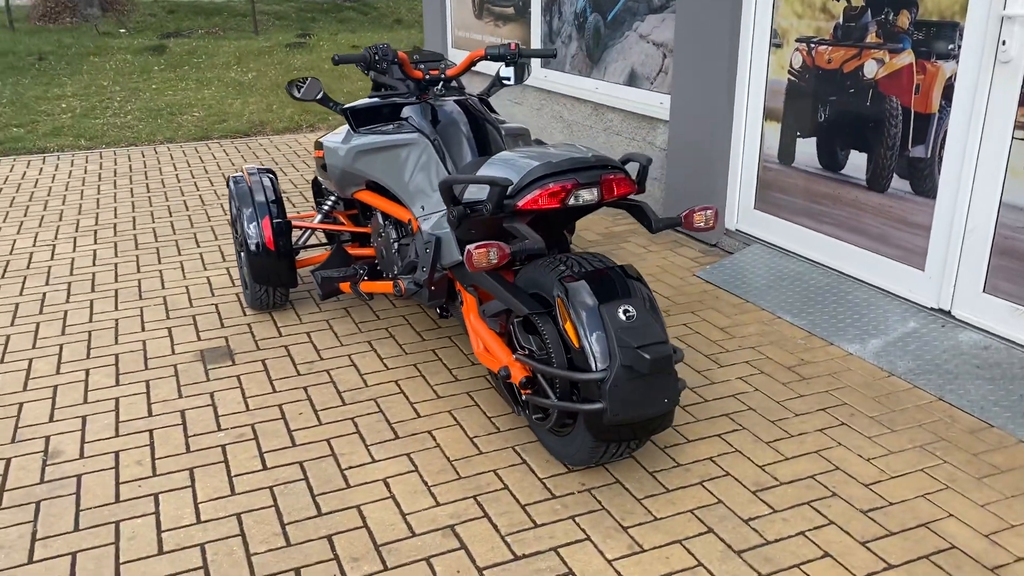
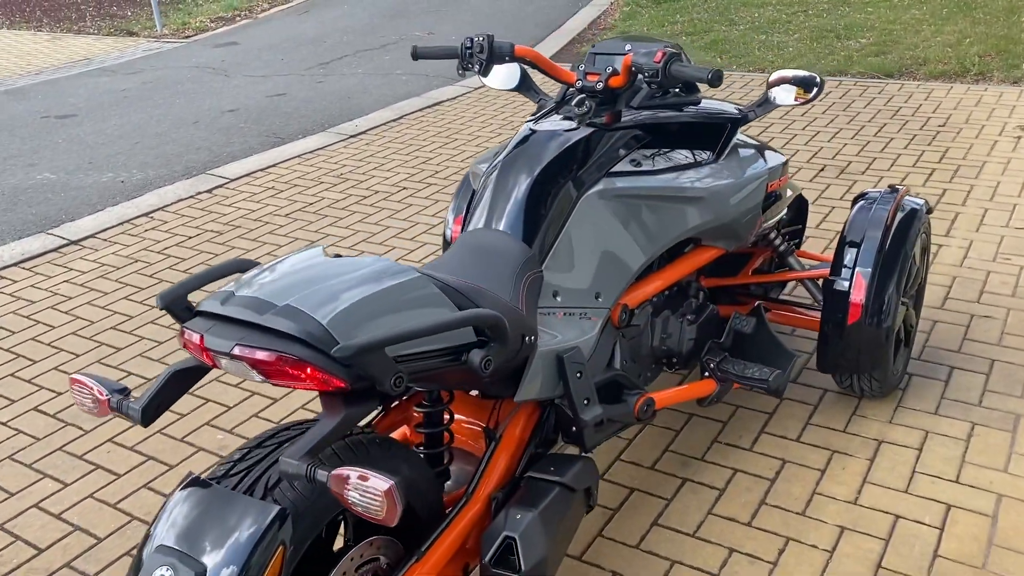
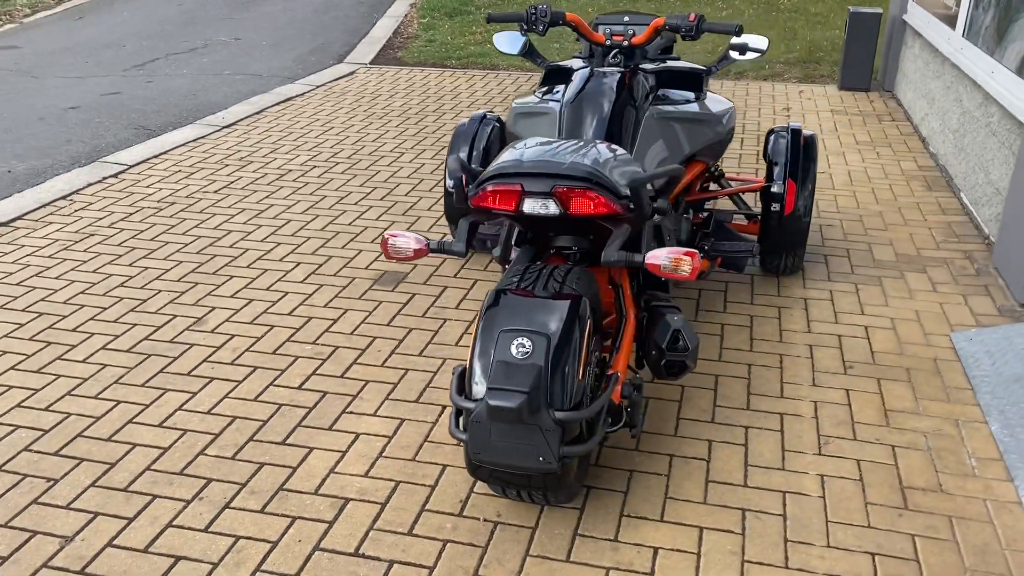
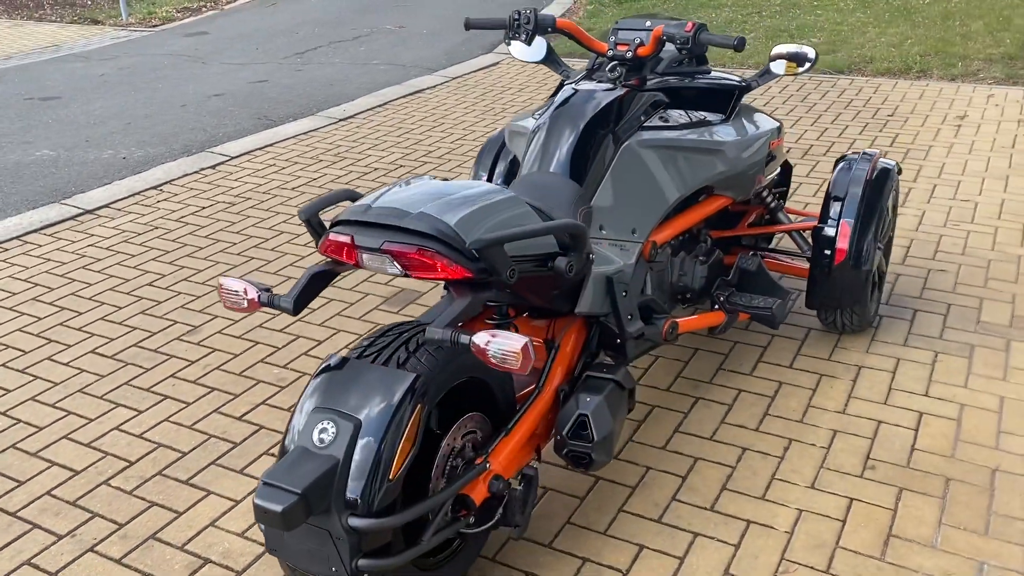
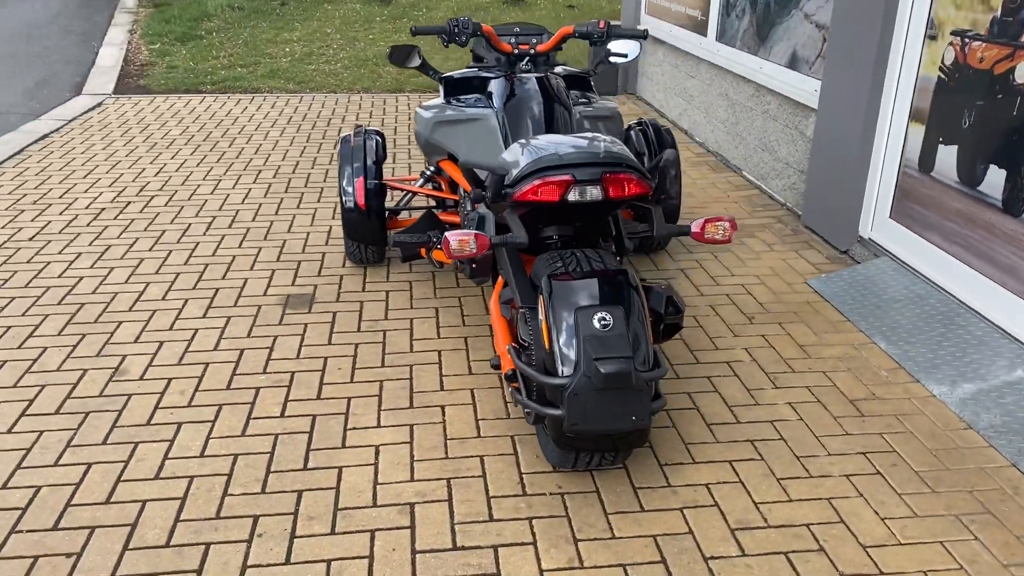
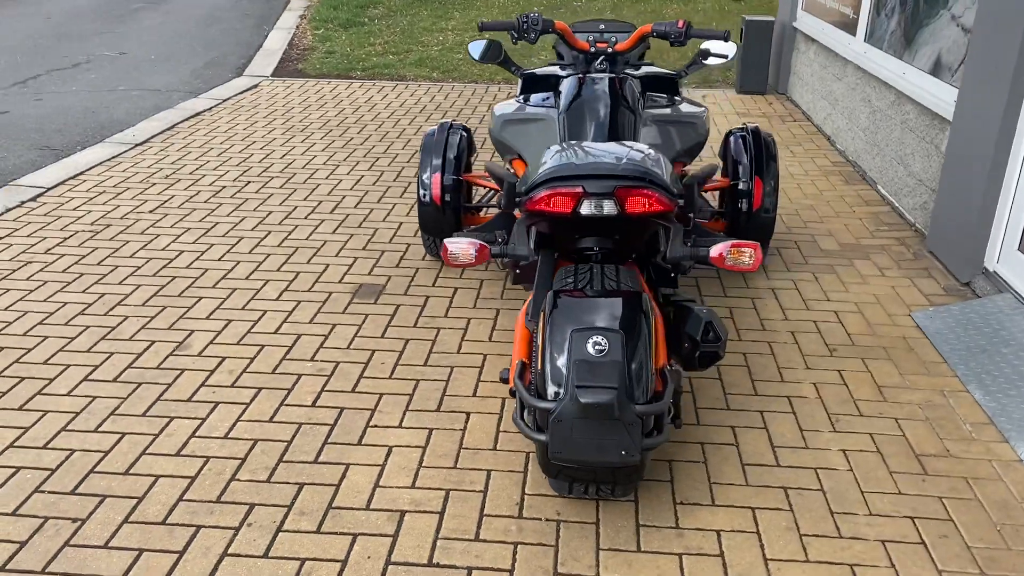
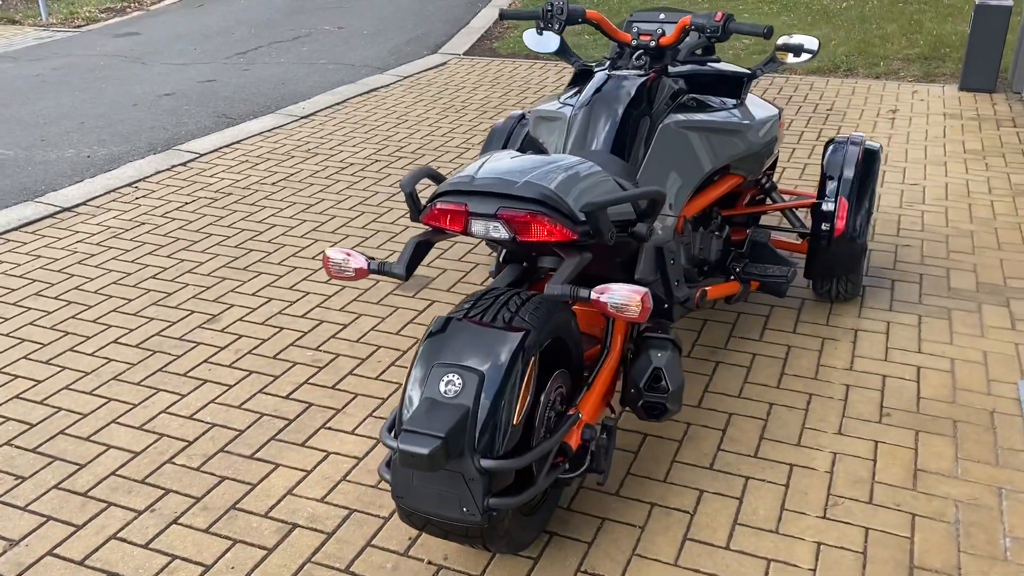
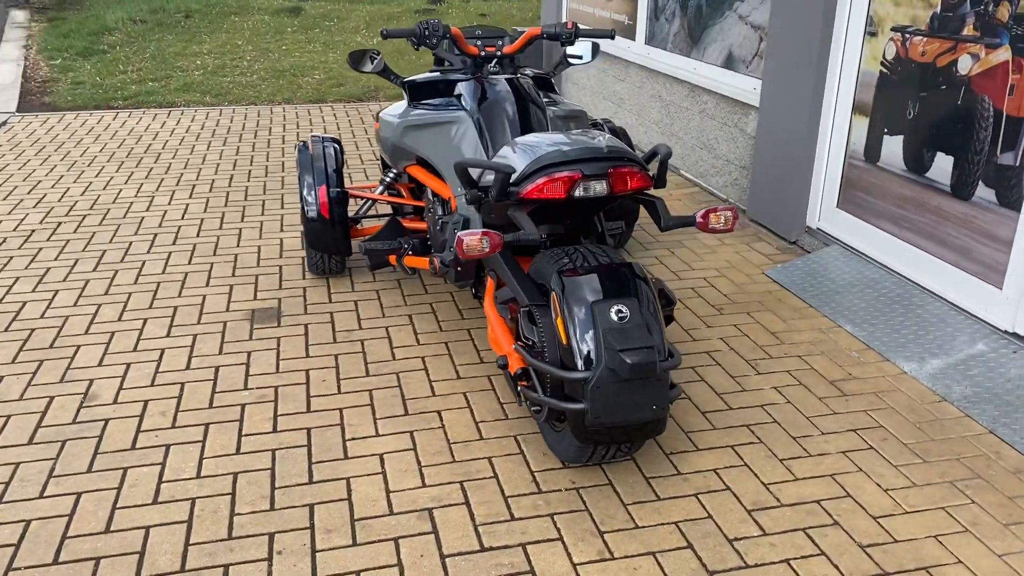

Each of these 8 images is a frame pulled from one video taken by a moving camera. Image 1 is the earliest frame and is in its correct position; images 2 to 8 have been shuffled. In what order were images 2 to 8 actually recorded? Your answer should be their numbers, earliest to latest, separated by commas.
8, 5, 6, 3, 7, 4, 2
